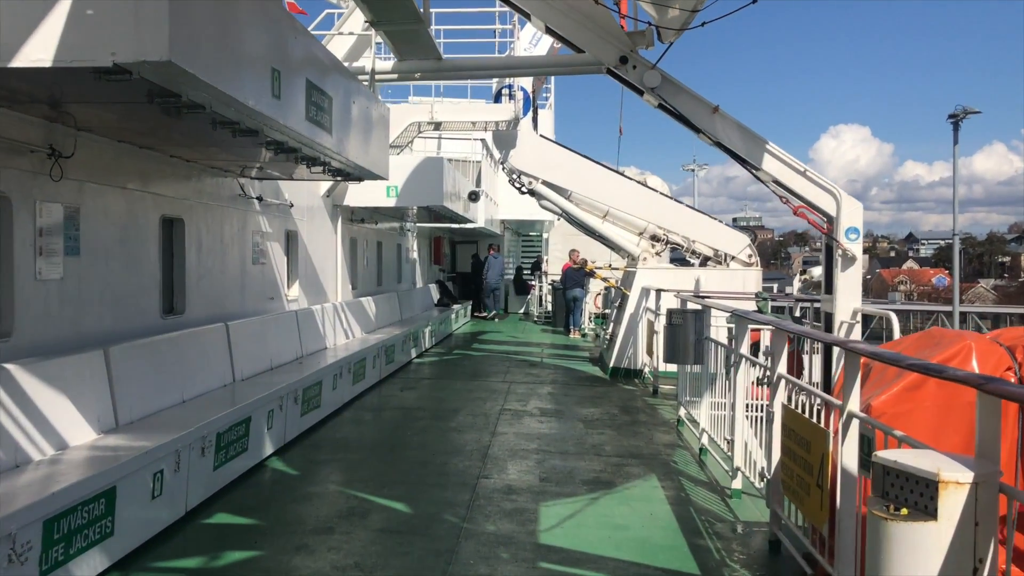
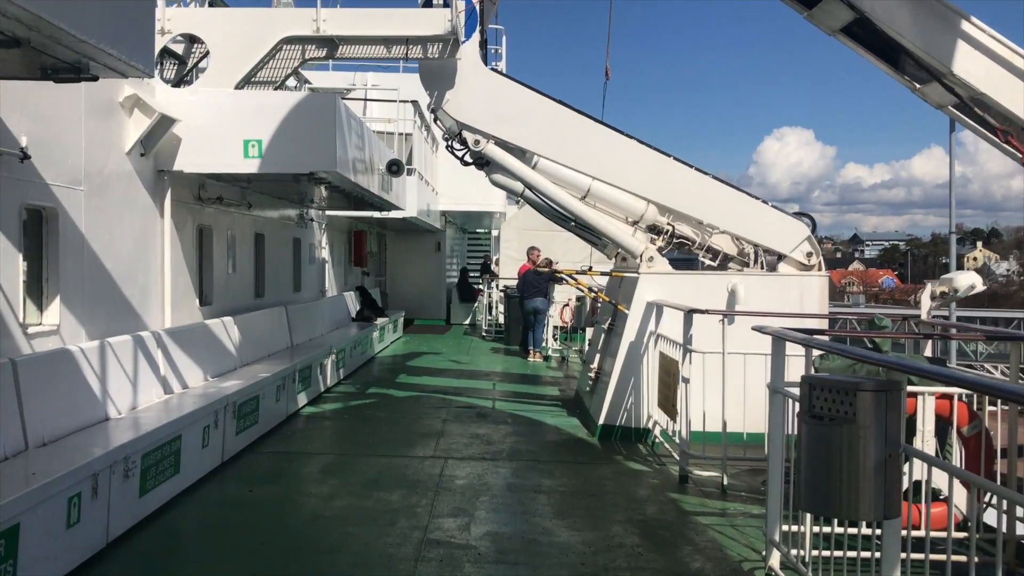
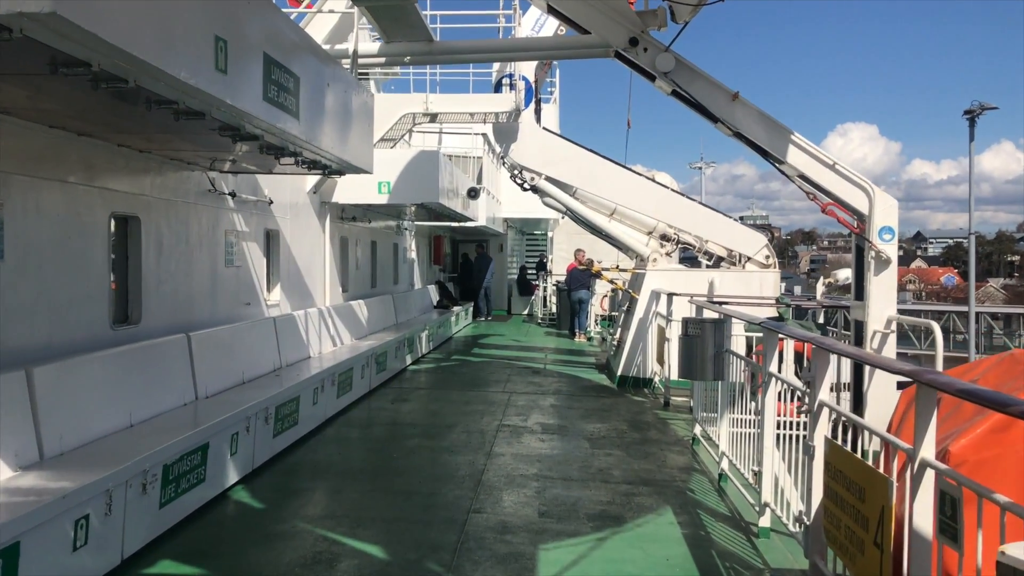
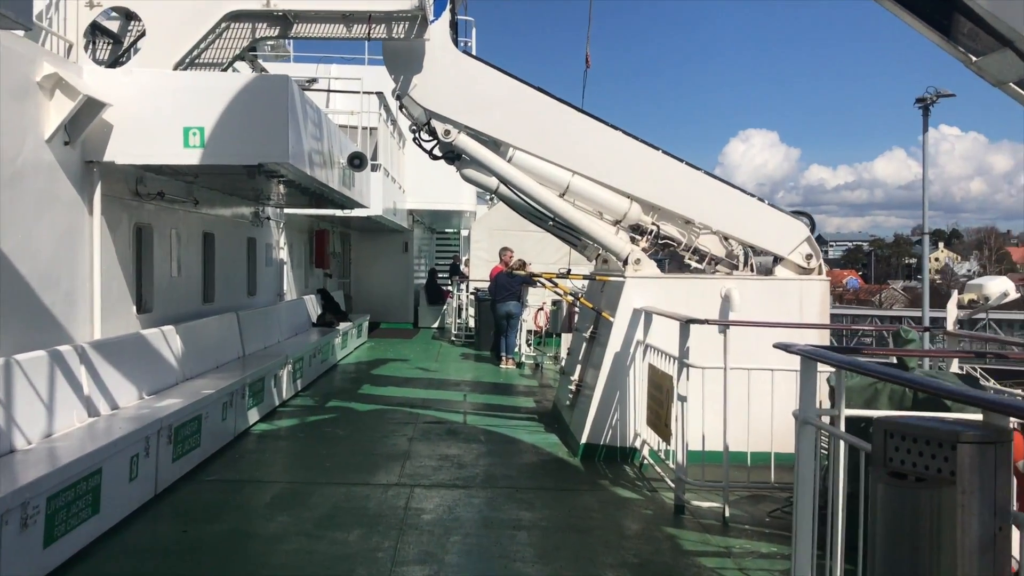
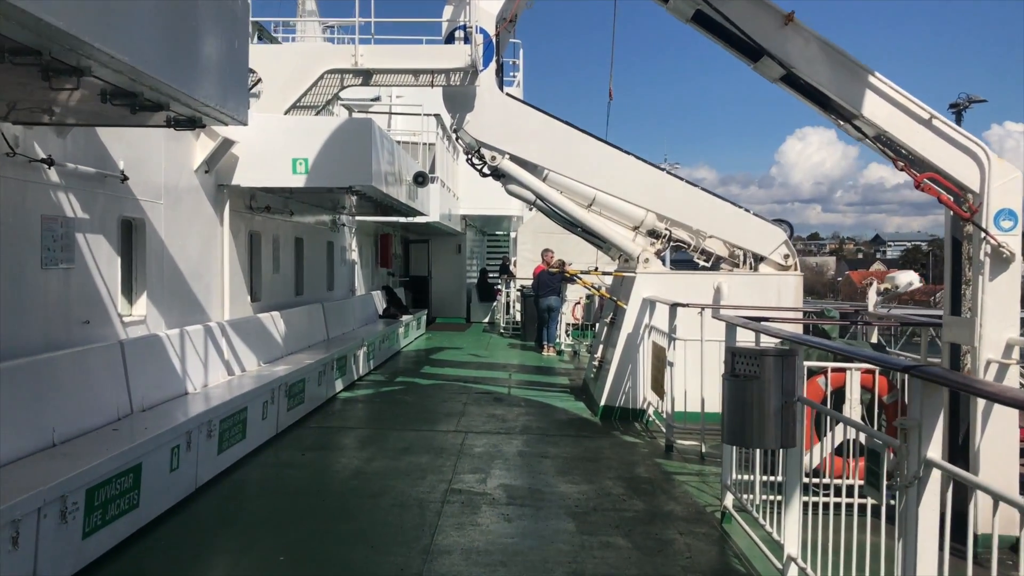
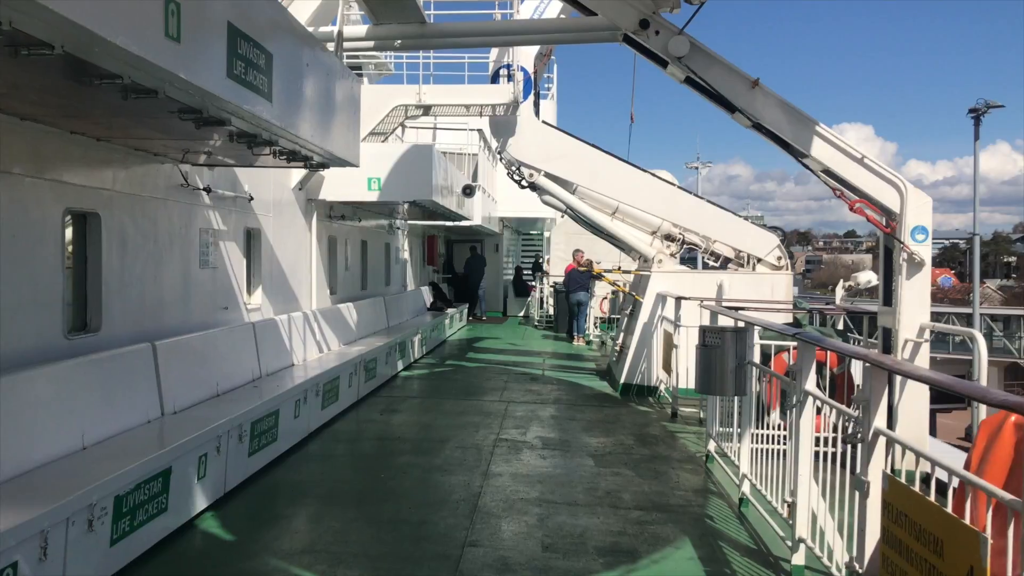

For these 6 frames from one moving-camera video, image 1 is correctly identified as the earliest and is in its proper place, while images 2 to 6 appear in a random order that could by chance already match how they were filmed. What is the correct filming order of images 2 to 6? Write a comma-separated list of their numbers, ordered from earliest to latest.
3, 6, 5, 2, 4
